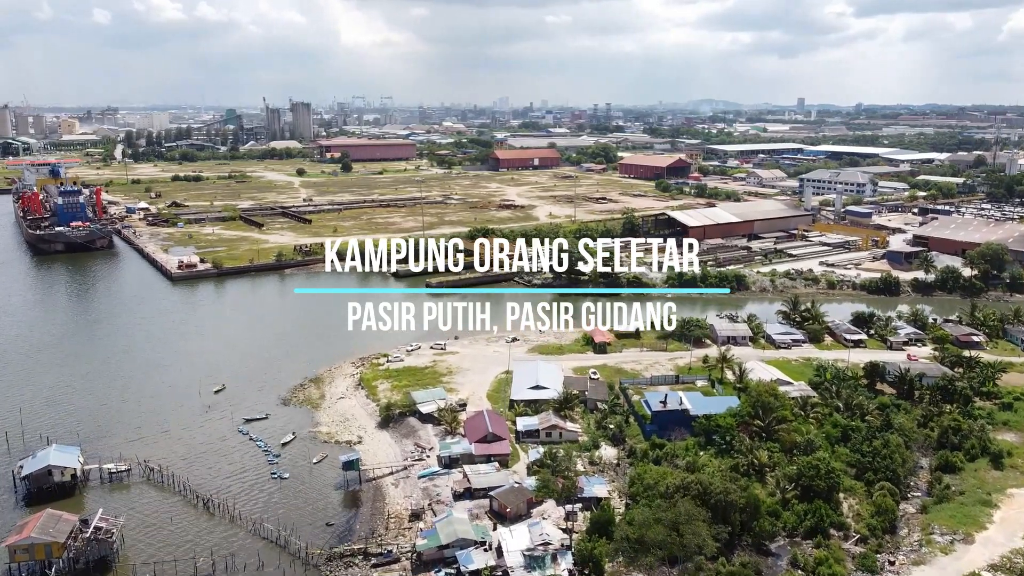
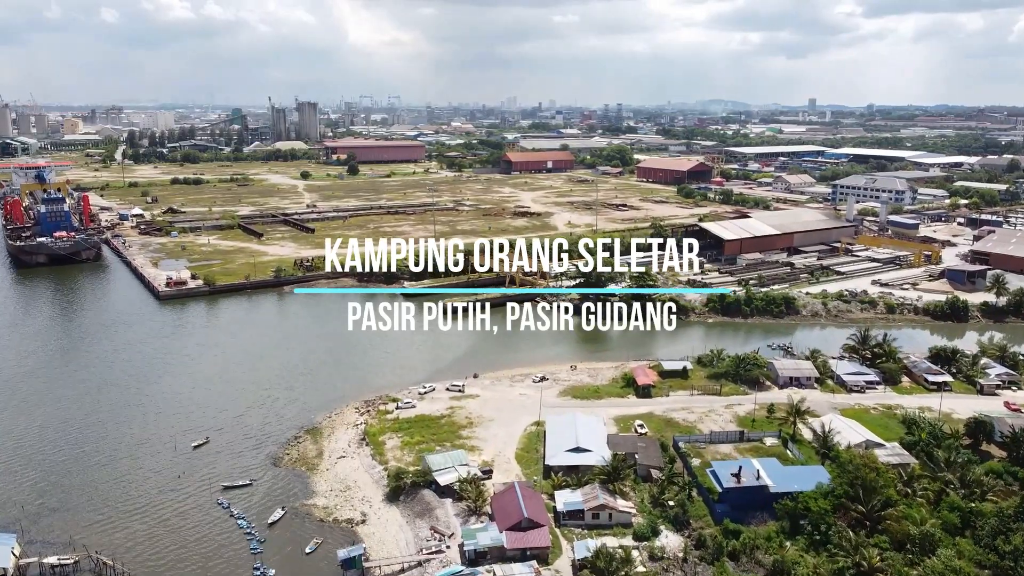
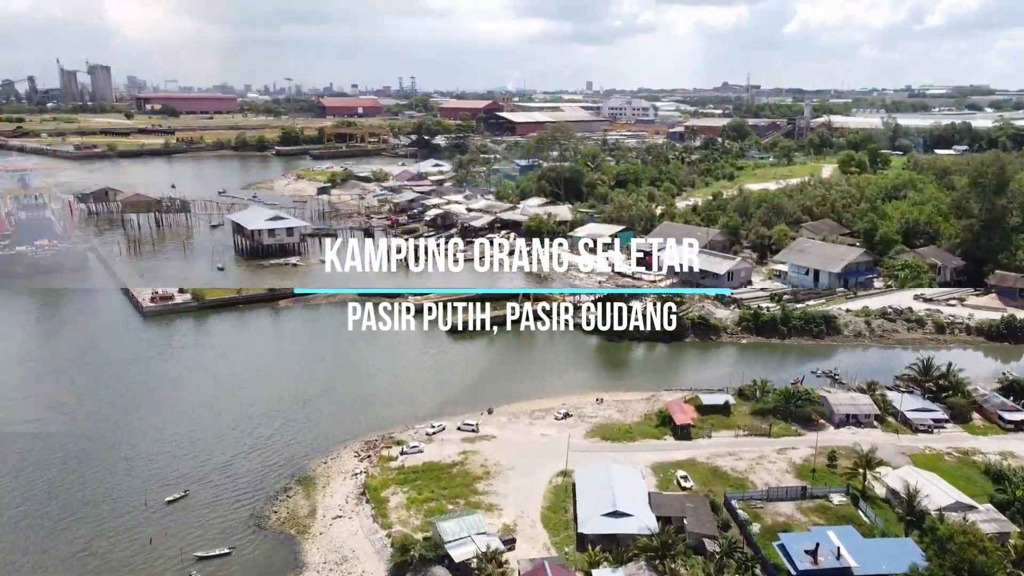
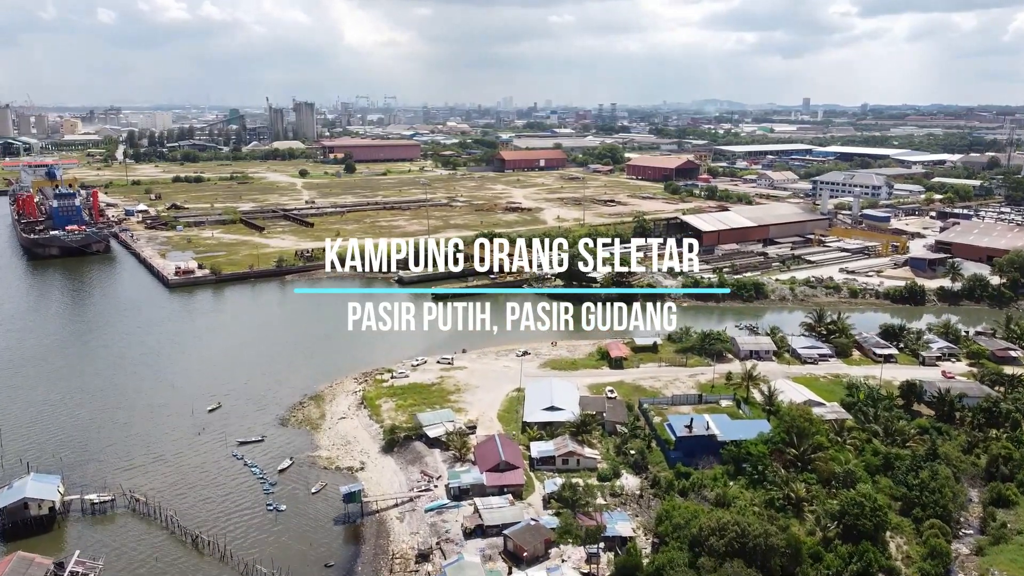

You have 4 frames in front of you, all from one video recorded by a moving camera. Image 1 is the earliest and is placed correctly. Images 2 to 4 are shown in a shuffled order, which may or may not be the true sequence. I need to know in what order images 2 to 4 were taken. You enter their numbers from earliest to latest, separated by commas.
4, 2, 3
